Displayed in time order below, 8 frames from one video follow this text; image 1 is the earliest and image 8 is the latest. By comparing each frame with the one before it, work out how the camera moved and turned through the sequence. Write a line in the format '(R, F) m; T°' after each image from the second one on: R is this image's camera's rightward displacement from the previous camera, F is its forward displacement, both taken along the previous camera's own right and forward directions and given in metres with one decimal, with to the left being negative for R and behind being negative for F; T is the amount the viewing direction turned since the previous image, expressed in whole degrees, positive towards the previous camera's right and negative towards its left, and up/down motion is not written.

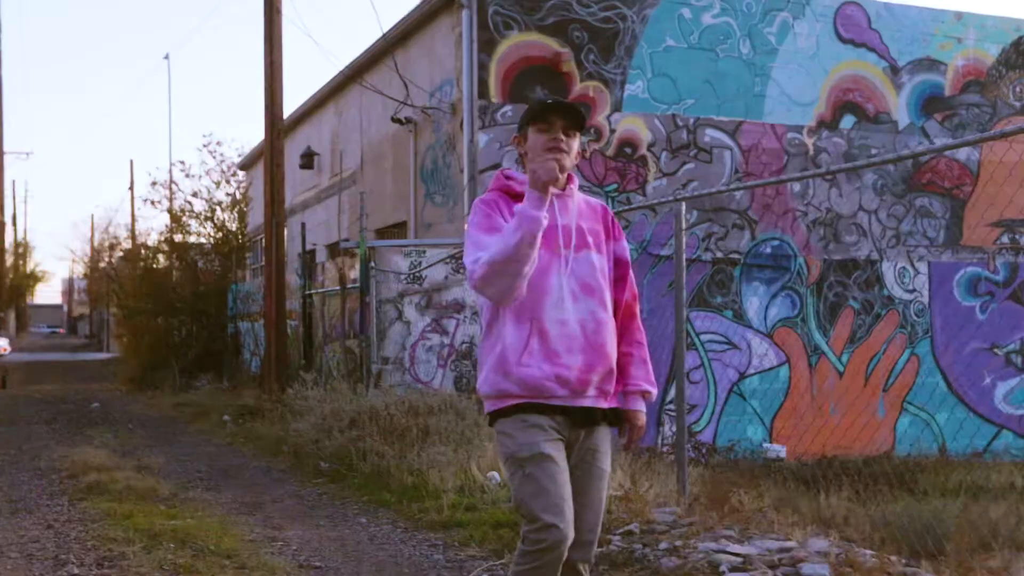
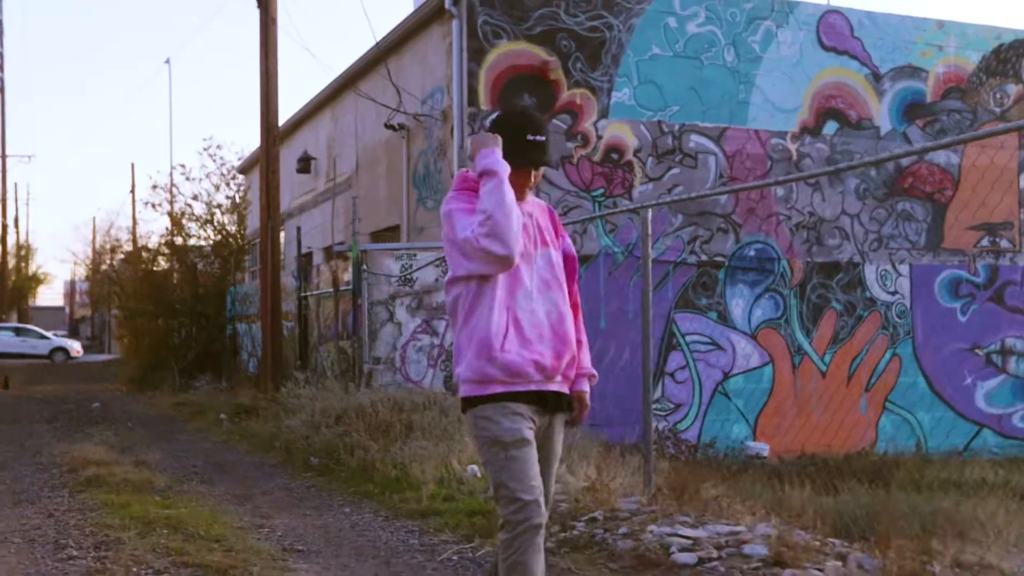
(+0.1, -0.3) m; 0°
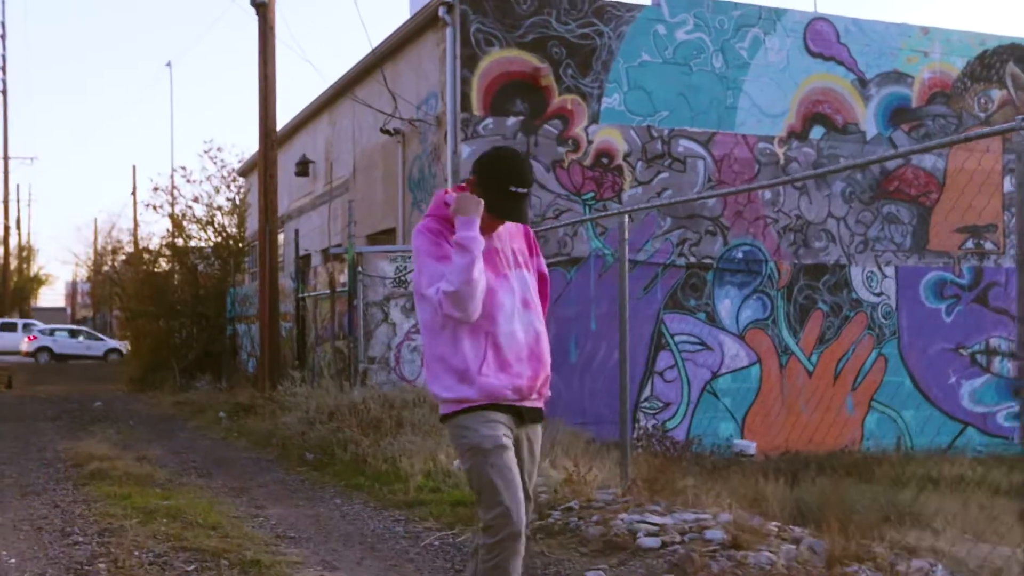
(+0.1, -0.3) m; 0°
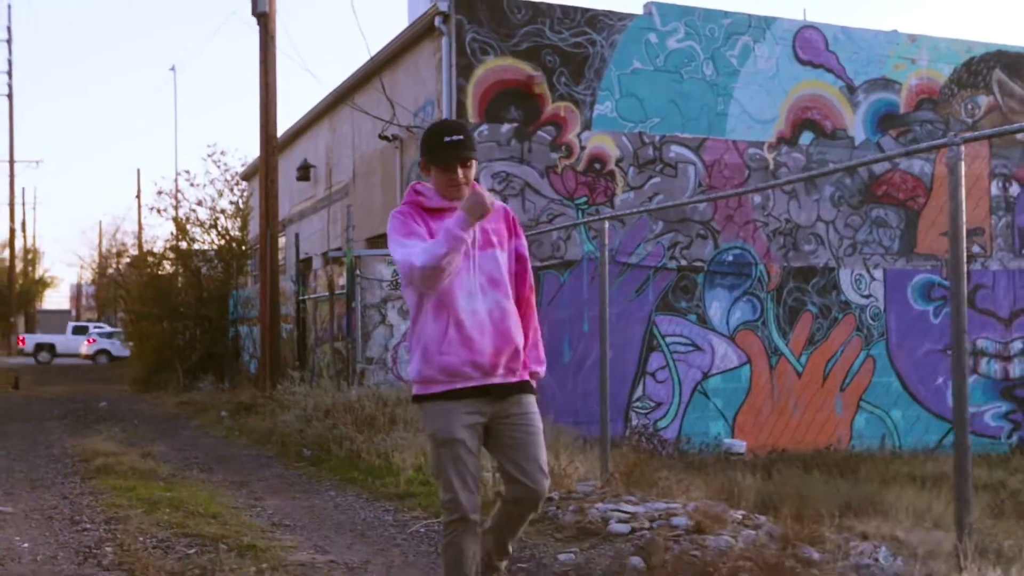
(+0.1, -0.3) m; 0°
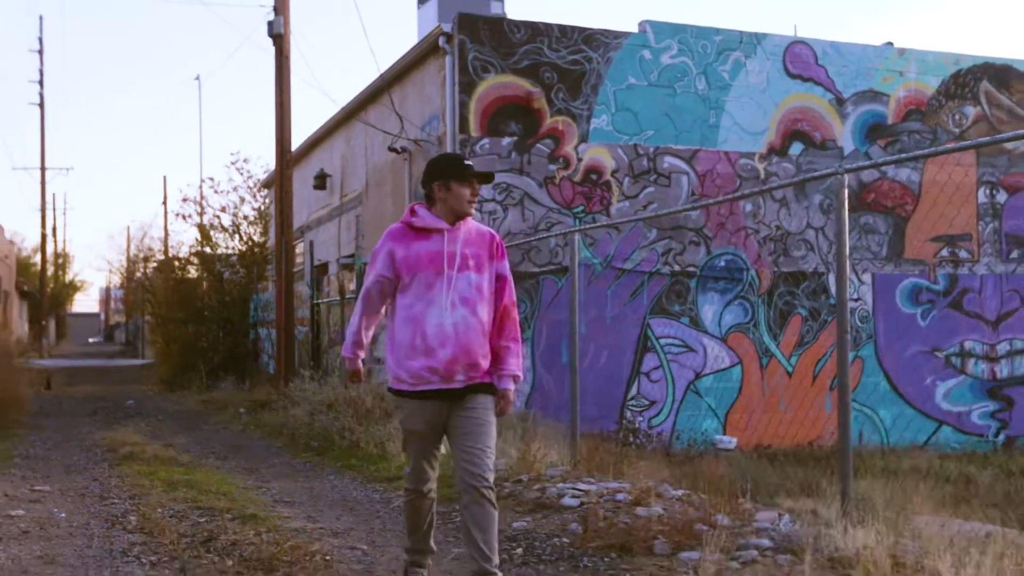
(+0.3, -0.7) m; -1°
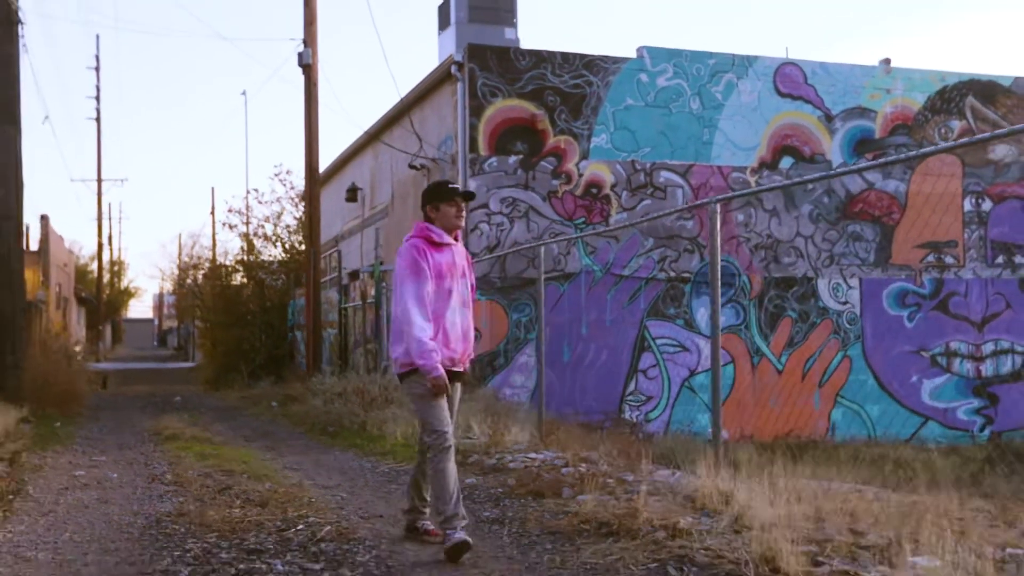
(+0.5, -1.1) m; -3°
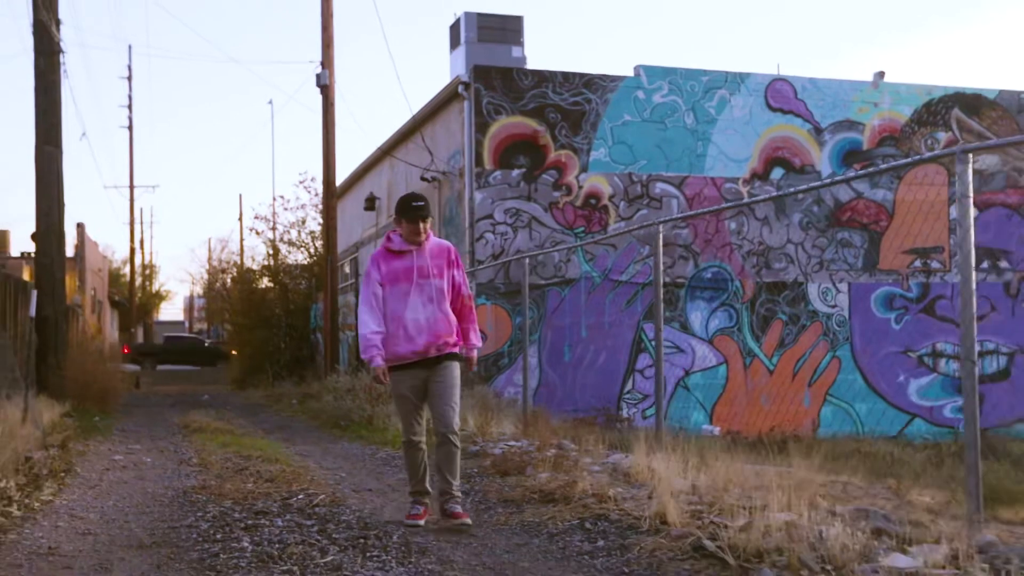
(+0.3, -0.9) m; -2°
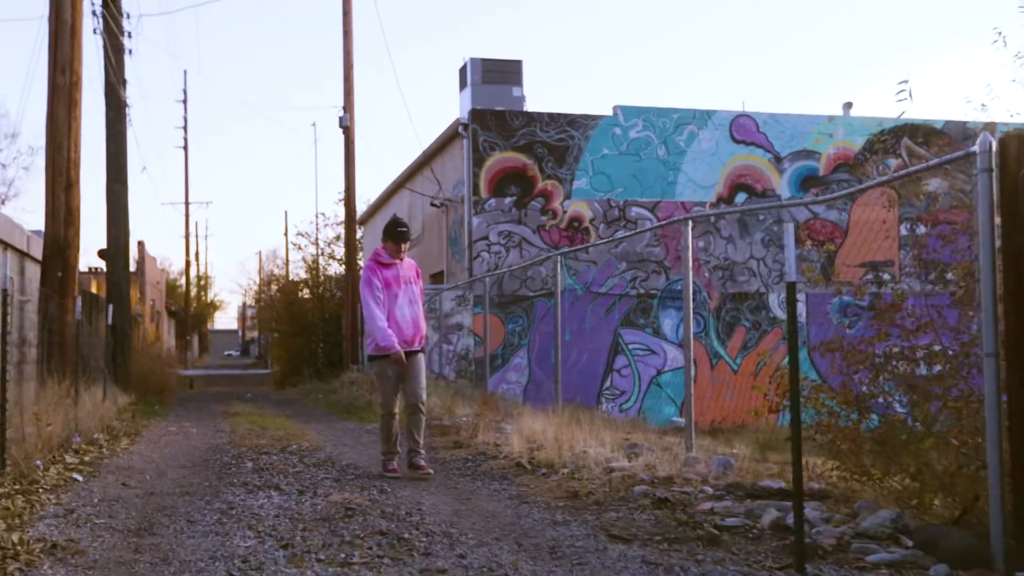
(+0.9, -2.3) m; -3°
